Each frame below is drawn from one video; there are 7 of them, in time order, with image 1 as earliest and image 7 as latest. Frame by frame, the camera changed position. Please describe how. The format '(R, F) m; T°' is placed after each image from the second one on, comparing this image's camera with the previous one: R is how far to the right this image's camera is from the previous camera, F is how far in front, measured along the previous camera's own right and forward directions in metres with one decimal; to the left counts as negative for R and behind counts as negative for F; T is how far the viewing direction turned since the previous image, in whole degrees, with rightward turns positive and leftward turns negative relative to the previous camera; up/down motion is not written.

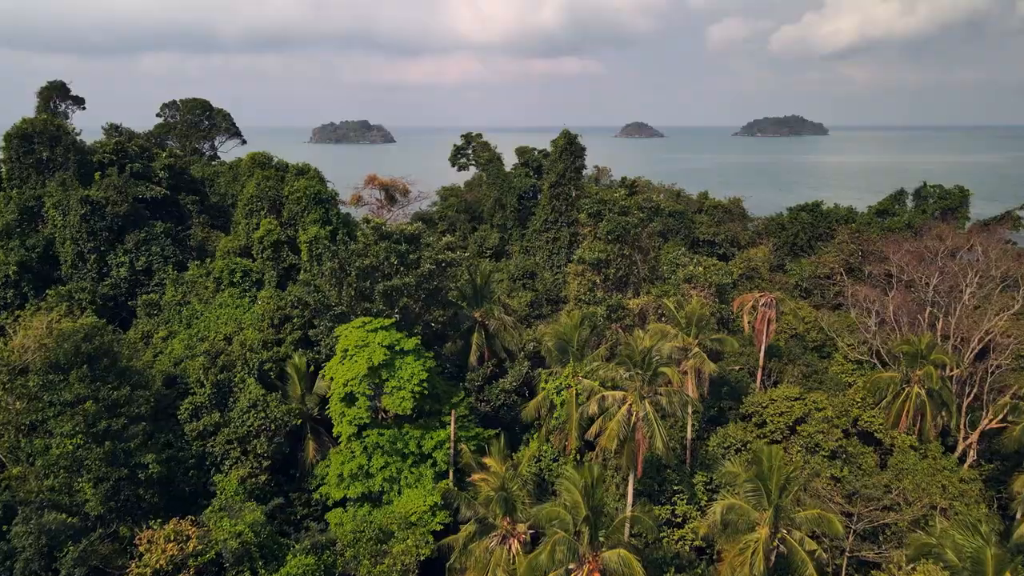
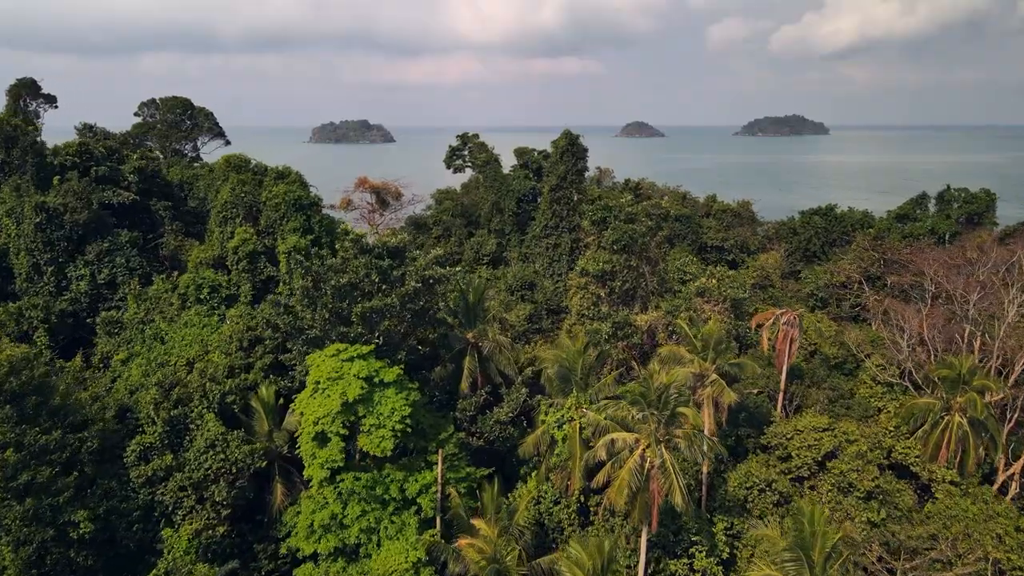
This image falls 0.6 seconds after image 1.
(+0.1, +2.1) m; 0°
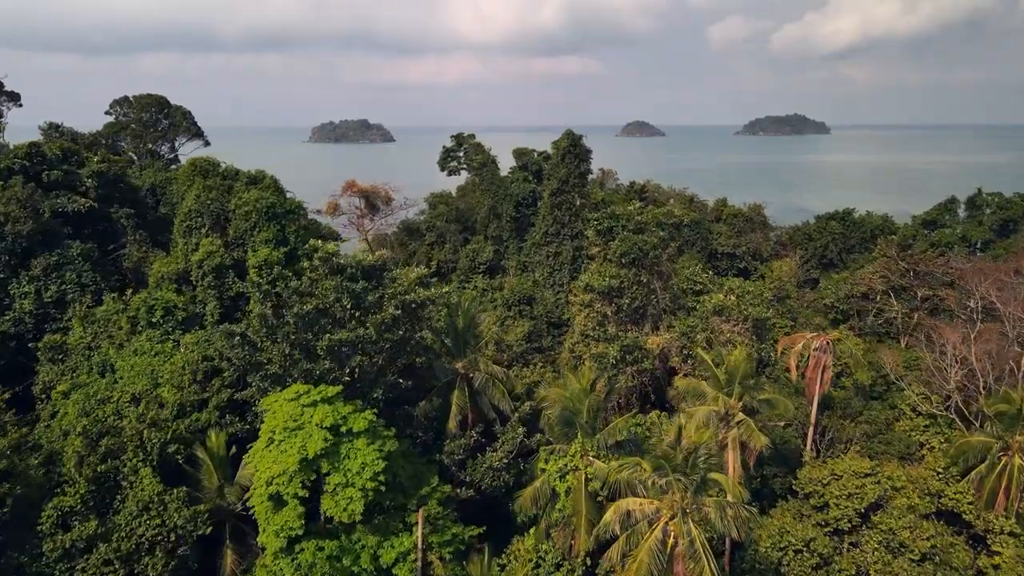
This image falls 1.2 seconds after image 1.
(+0.2, +2.4) m; 0°
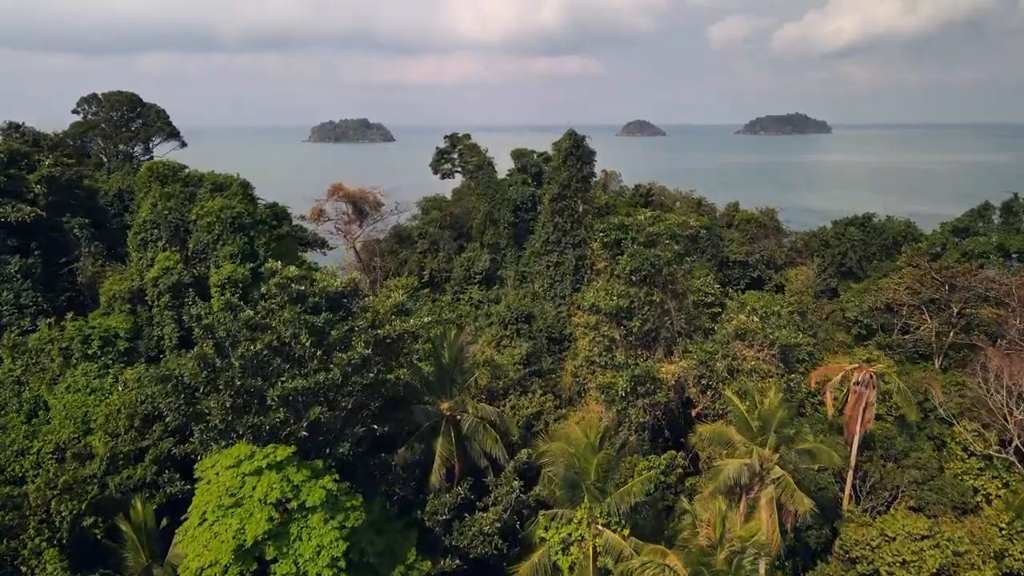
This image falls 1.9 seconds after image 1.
(+0.2, +2.4) m; 0°
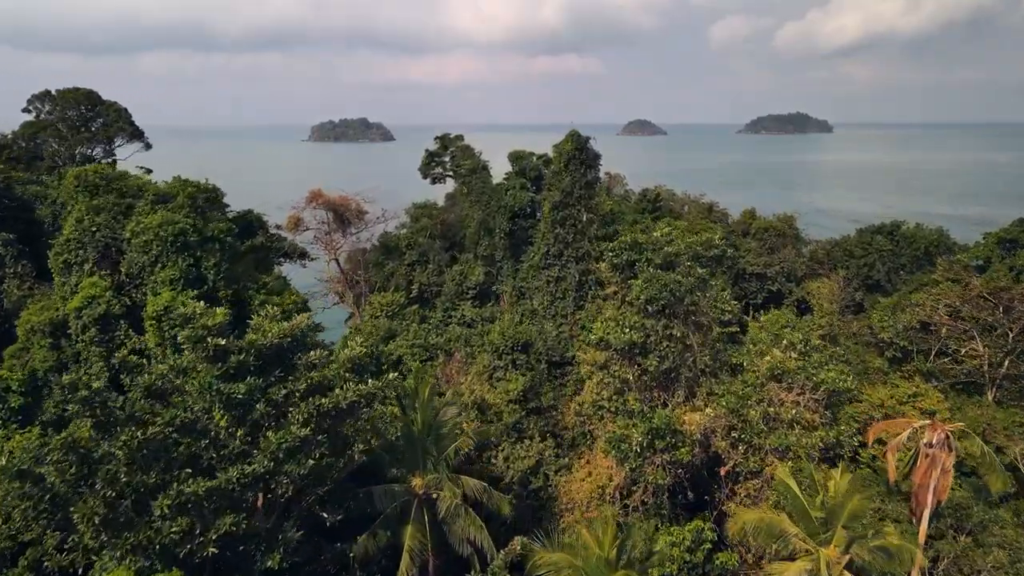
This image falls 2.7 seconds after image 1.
(+0.2, +3.0) m; 0°
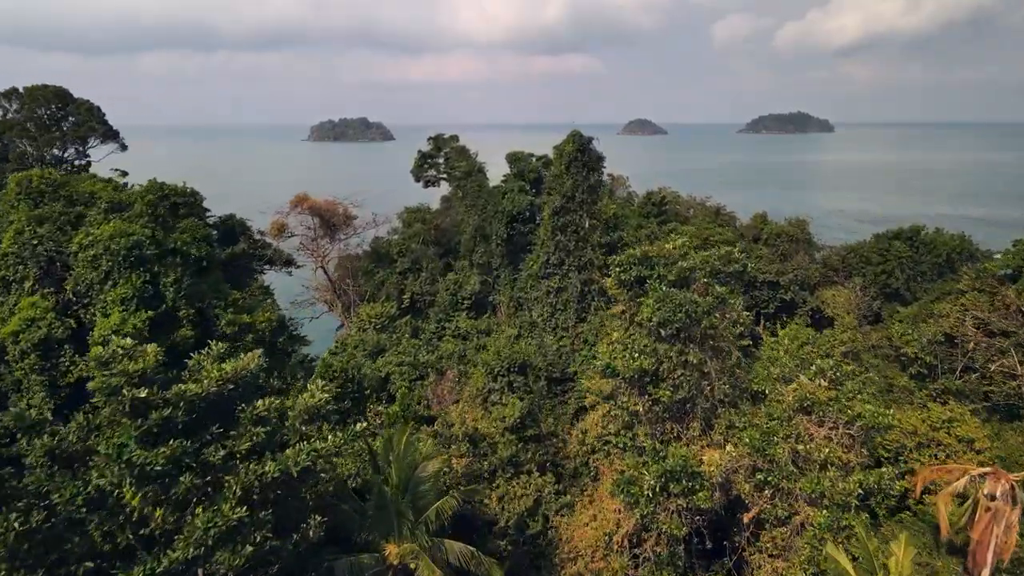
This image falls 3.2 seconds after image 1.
(+0.1, +1.8) m; 0°
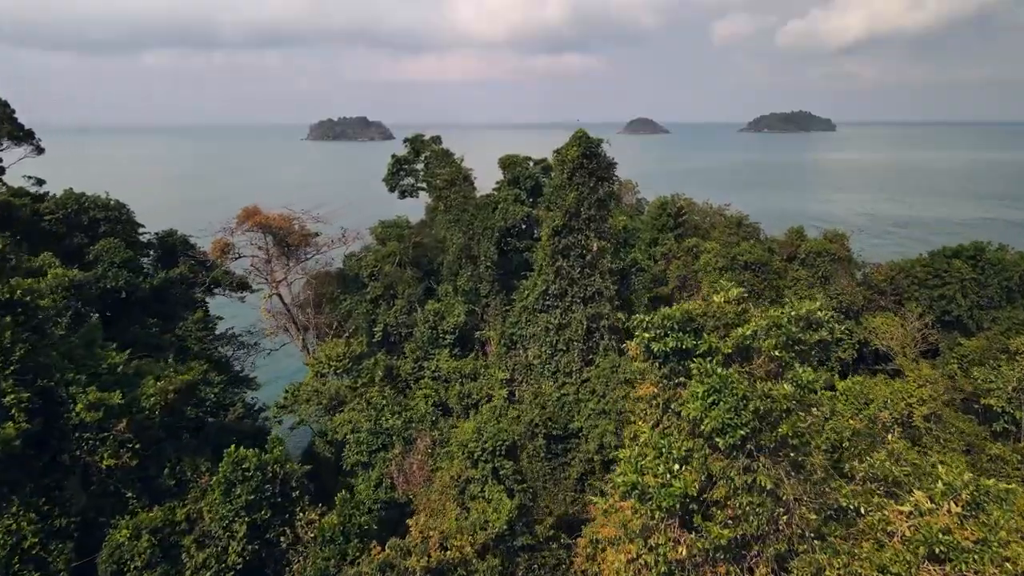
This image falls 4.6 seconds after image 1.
(+0.4, +4.8) m; 0°
